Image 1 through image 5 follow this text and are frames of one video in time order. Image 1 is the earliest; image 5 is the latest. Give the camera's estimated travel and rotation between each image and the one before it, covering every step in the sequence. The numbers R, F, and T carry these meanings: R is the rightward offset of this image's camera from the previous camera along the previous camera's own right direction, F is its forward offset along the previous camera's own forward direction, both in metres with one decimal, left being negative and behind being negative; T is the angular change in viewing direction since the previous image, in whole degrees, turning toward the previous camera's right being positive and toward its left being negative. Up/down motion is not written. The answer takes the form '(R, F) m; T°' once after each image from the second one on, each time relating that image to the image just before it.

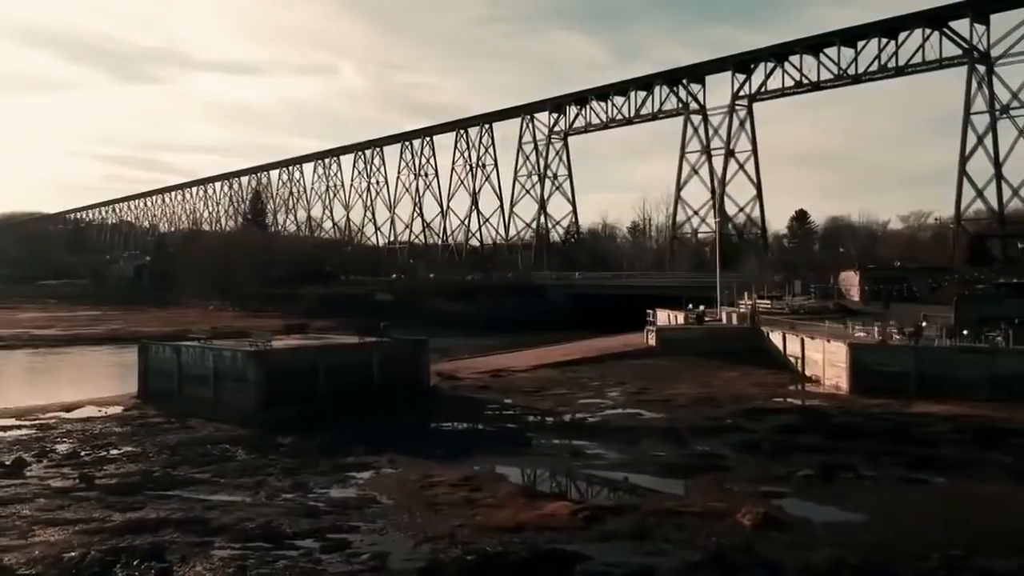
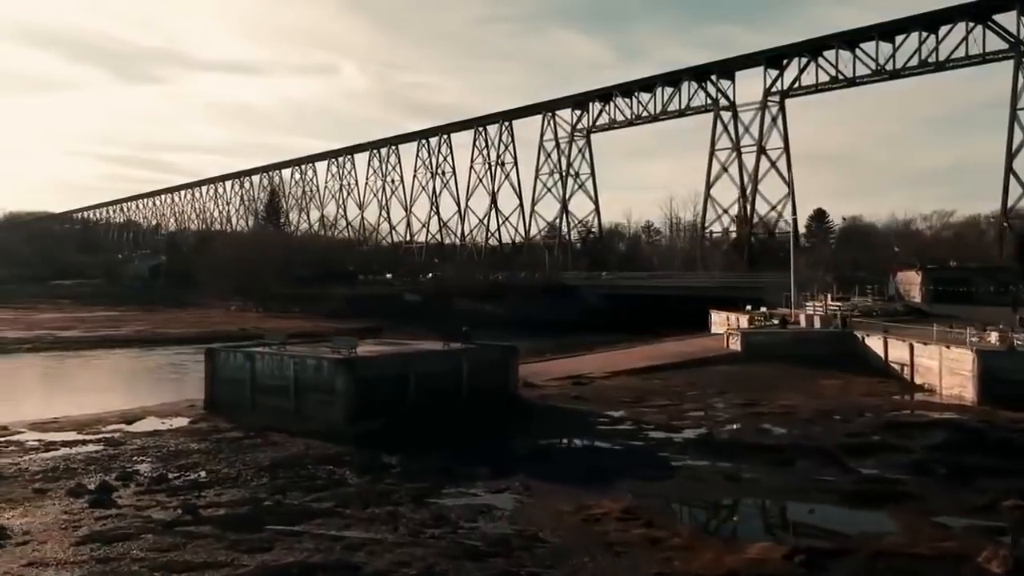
(-2.7, +1.9) m; 0°
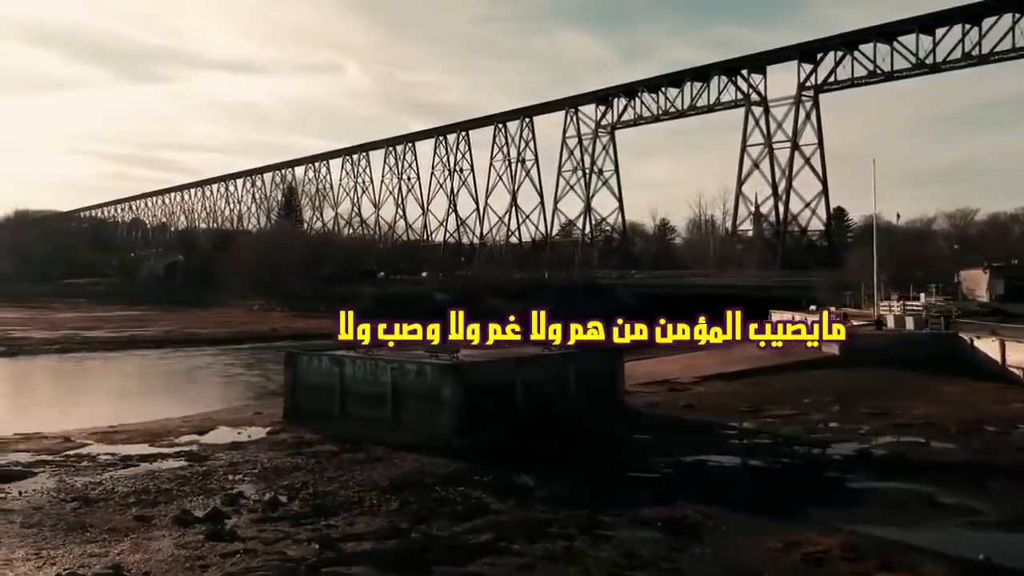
(-2.7, +1.9) m; 0°
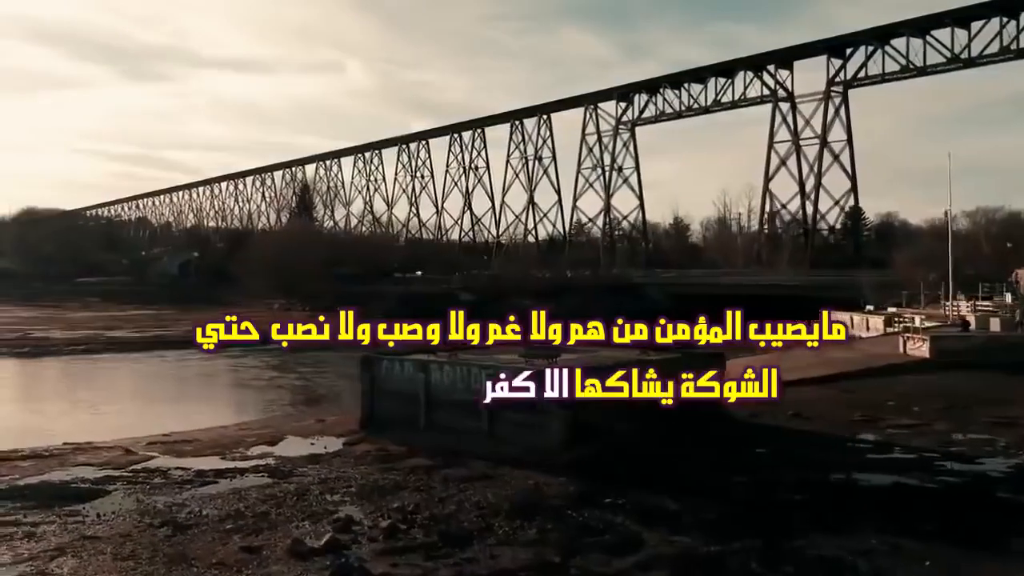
(-2.2, +1.6) m; 0°
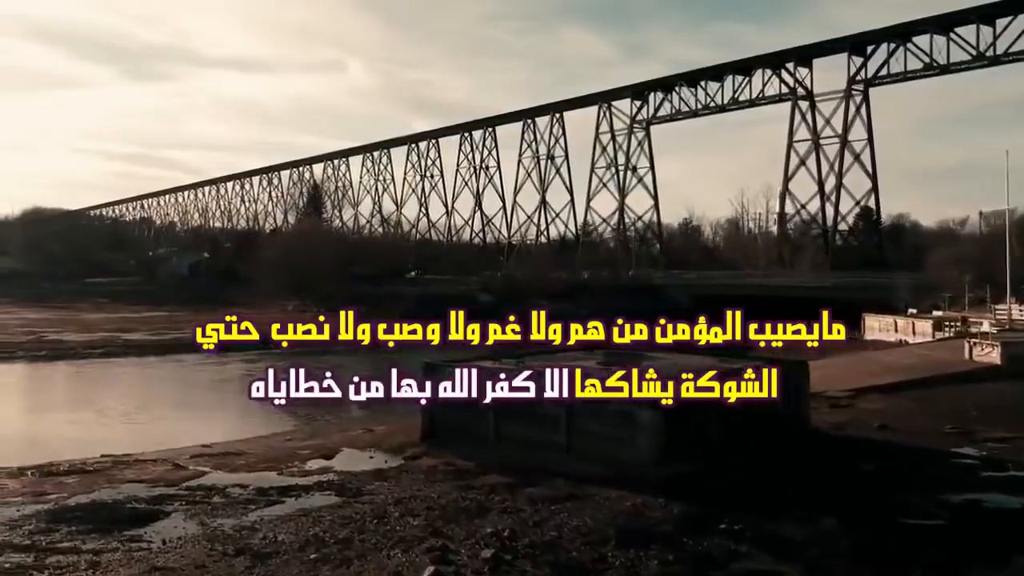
(-1.6, +1.1) m; 0°
